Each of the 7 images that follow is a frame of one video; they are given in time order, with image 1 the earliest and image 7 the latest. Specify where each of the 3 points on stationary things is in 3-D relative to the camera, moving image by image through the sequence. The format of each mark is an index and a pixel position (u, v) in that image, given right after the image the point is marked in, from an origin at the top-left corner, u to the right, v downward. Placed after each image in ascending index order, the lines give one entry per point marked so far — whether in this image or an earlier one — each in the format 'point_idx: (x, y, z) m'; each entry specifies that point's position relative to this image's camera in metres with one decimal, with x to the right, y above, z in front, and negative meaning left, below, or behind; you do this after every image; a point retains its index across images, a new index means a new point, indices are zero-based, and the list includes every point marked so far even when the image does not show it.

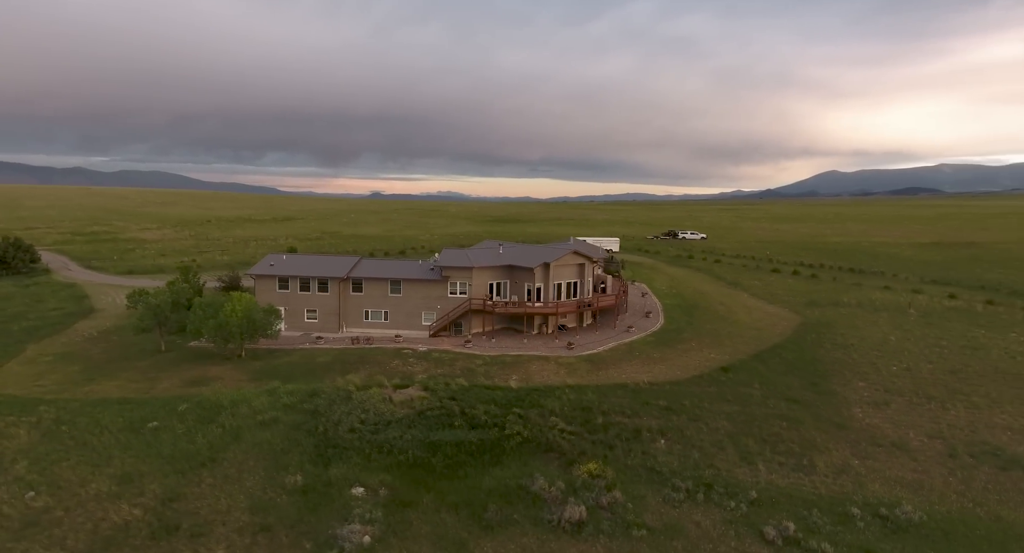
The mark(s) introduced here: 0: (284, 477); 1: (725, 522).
0: (-8.1, -7.3, +19.6) m
1: (+7.4, -8.5, +18.2) m
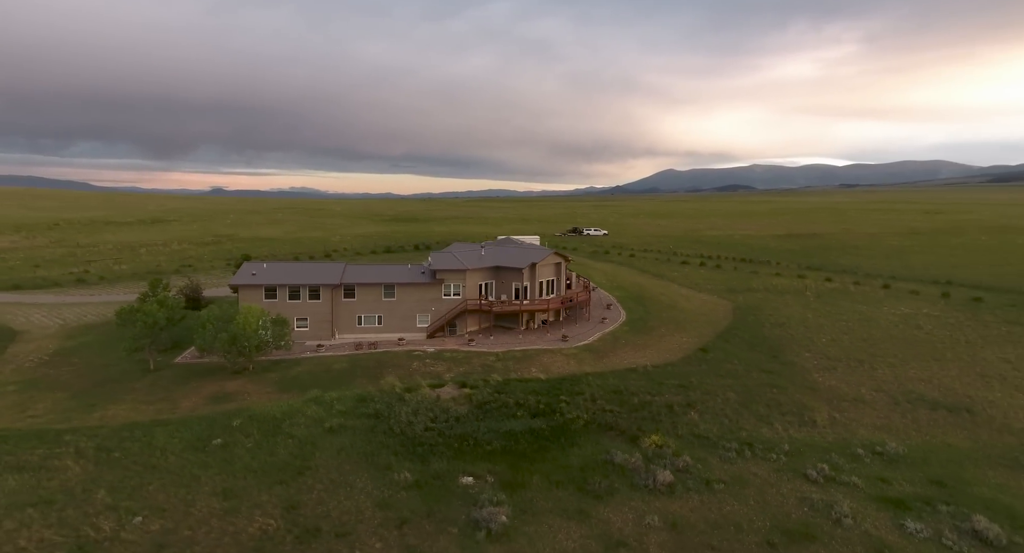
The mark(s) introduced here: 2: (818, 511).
0: (-4.4, -7.5, +20.2) m
1: (+11.1, -8.2, +22.3) m
2: (+11.5, -9.0, +19.9) m
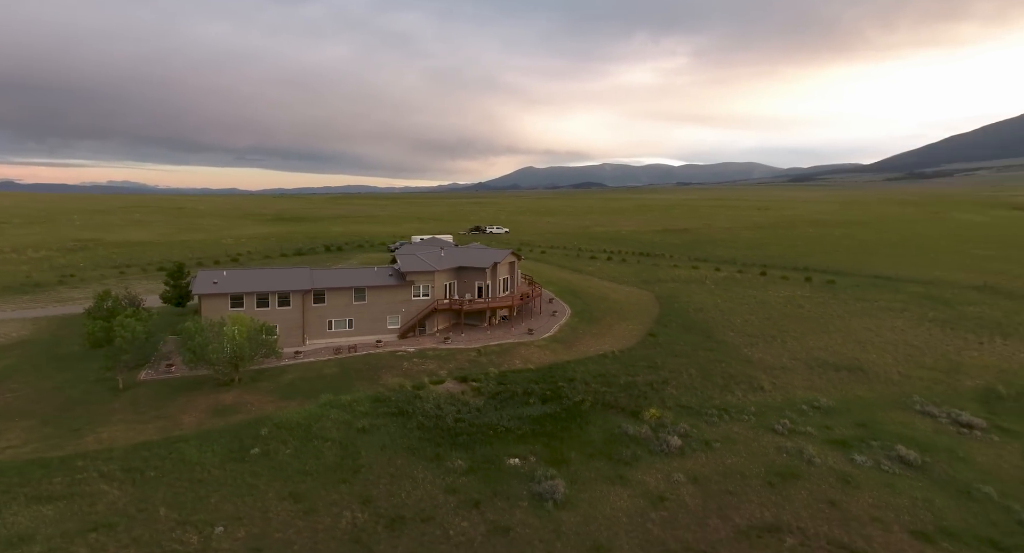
0: (-2.6, -7.6, +21.6) m
1: (+12.1, -7.8, +27.0) m
2: (+13.1, -8.5, +24.7) m
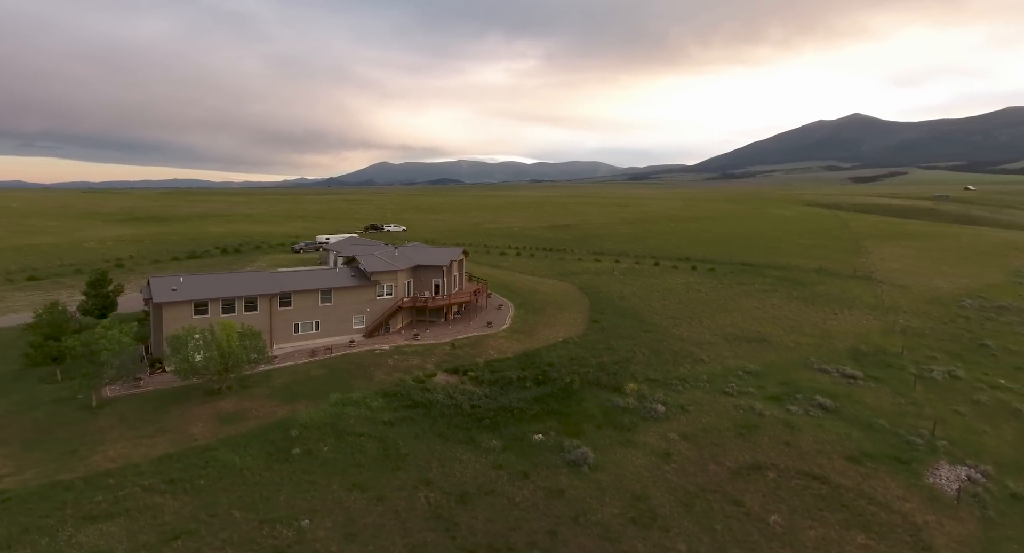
0: (-1.3, -7.4, +23.5) m
1: (+11.9, -7.1, +32.0) m
2: (+13.3, -7.8, +30.0) m
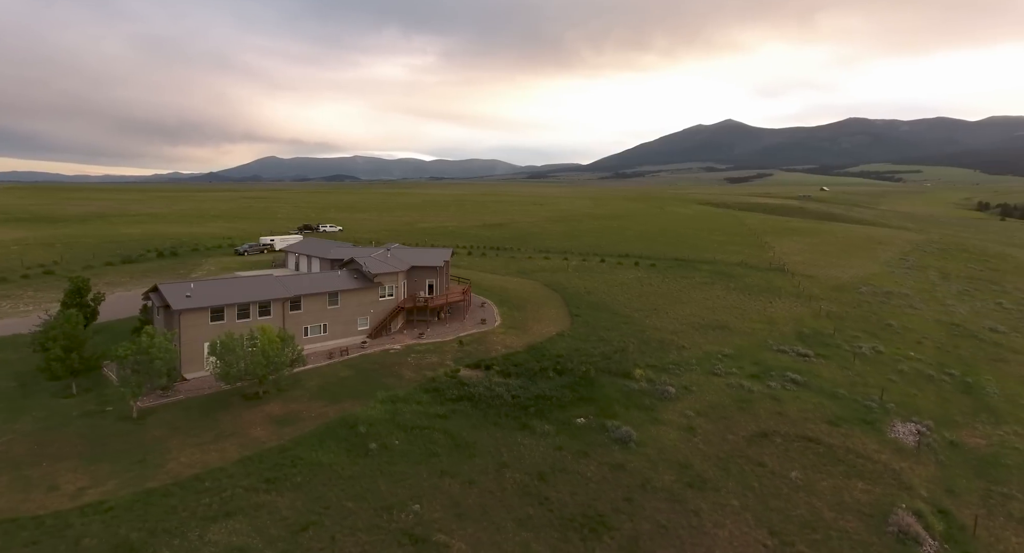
0: (+1.2, -7.3, +25.5) m
1: (+12.8, -6.7, +36.0) m
2: (+14.6, -7.4, +34.2) m
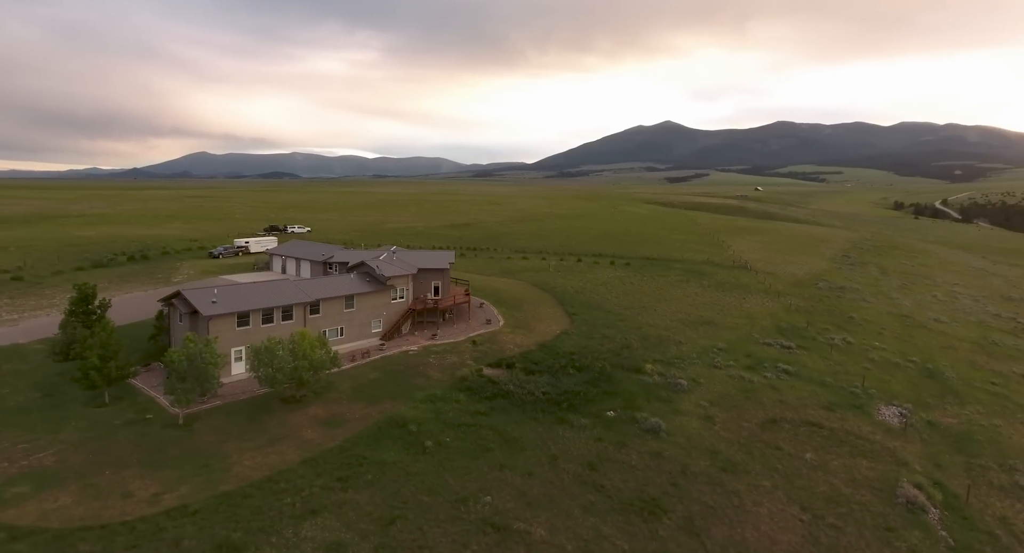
0: (+3.1, -7.4, +26.9) m
1: (+13.9, -6.6, +38.3) m
2: (+15.8, -7.3, +36.7) m
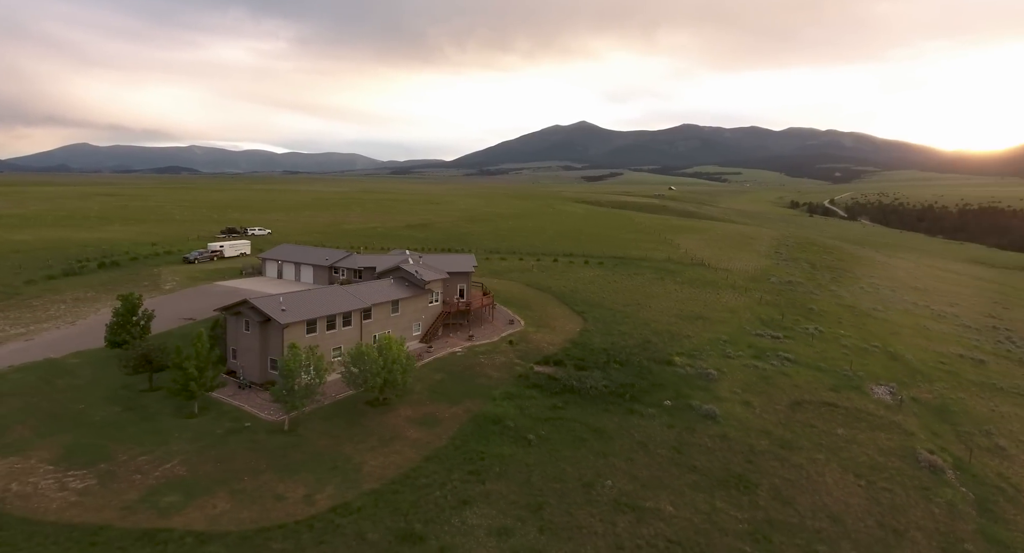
0: (+7.2, -7.5, +29.5) m
1: (+16.6, -6.6, +42.0) m
2: (+18.7, -7.2, +40.6) m
